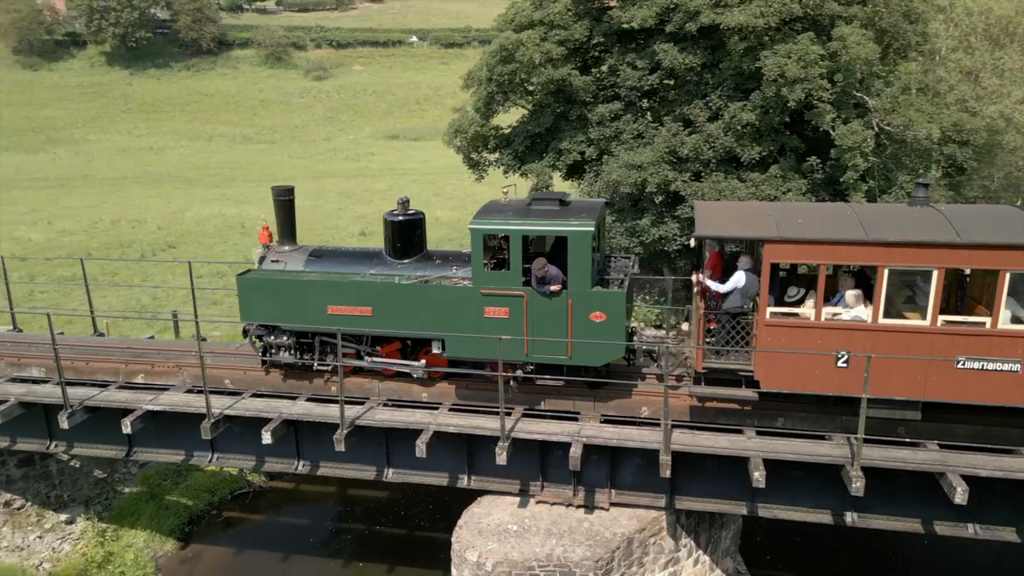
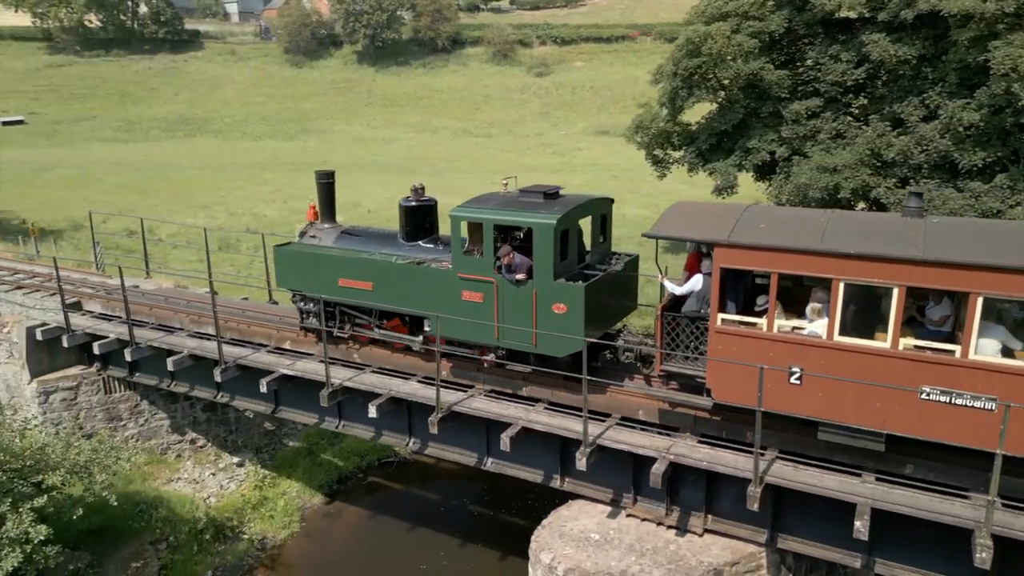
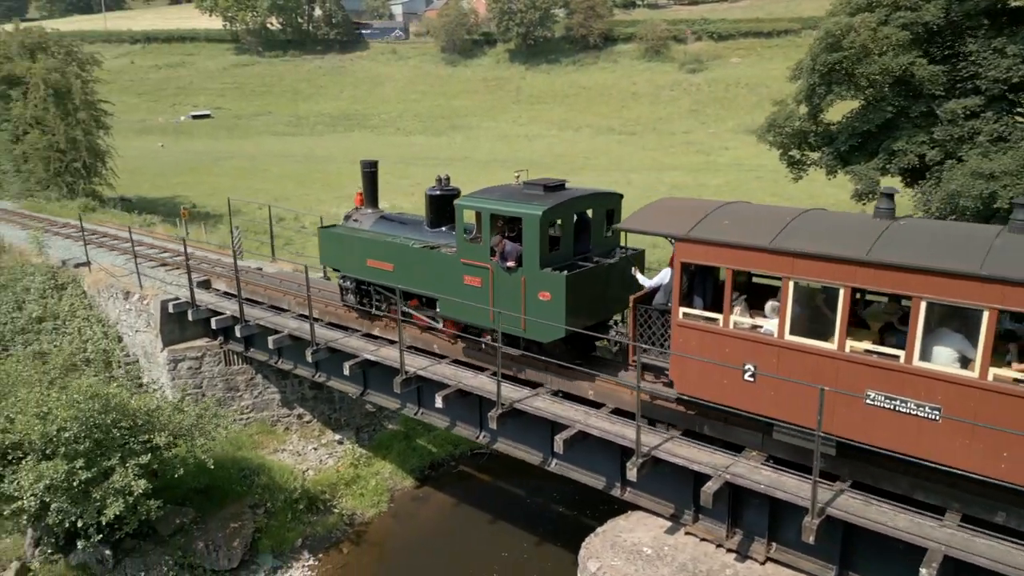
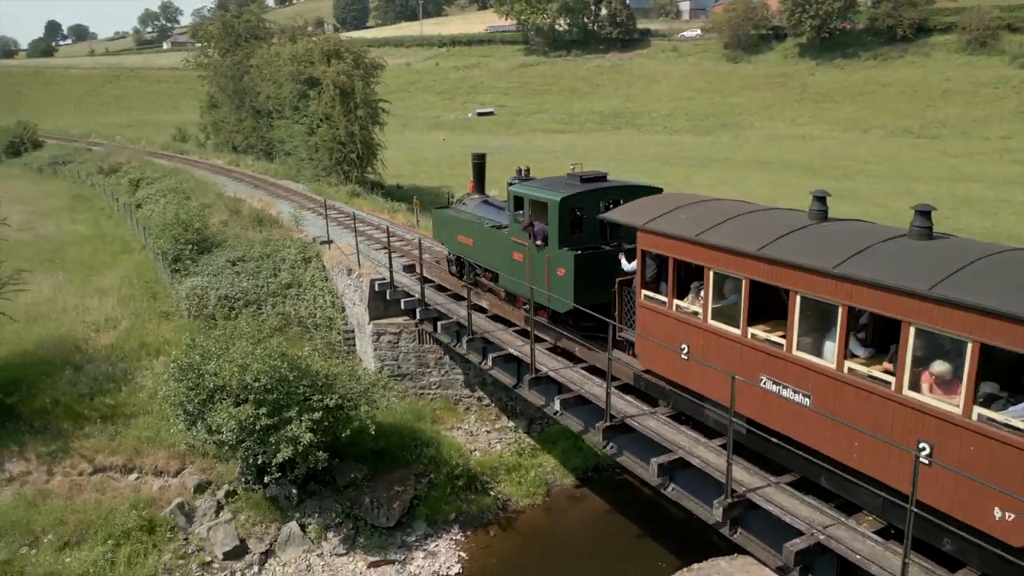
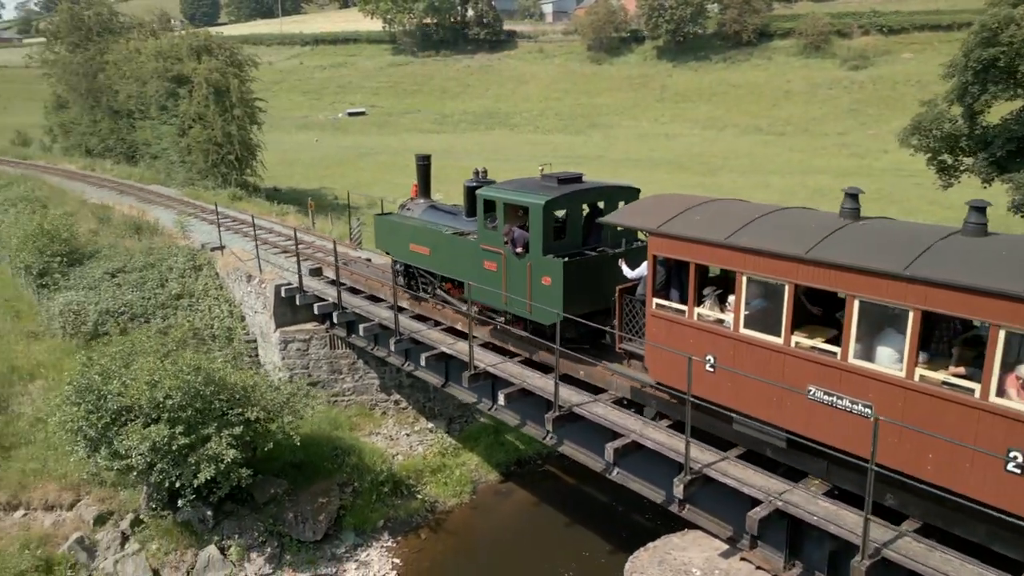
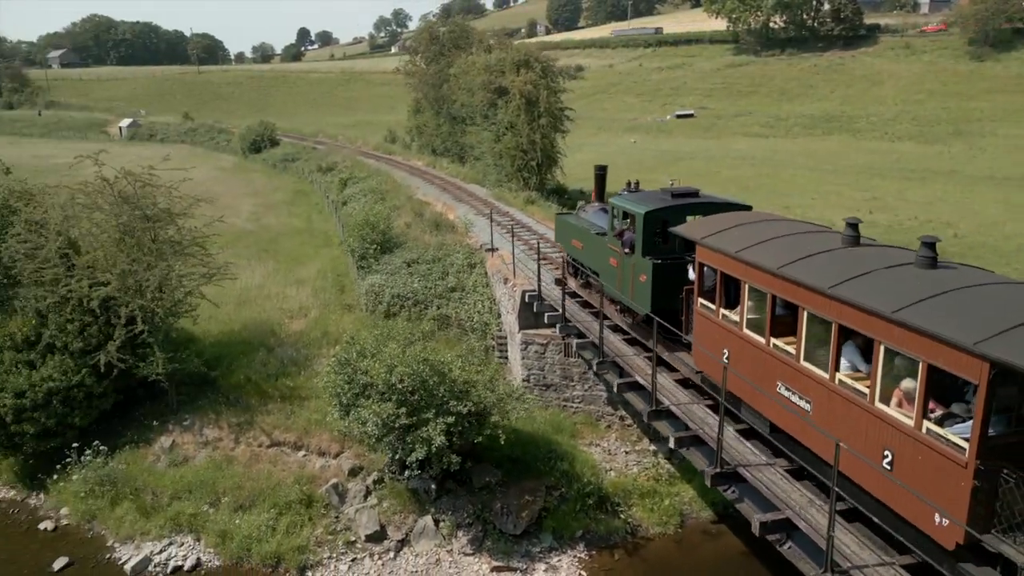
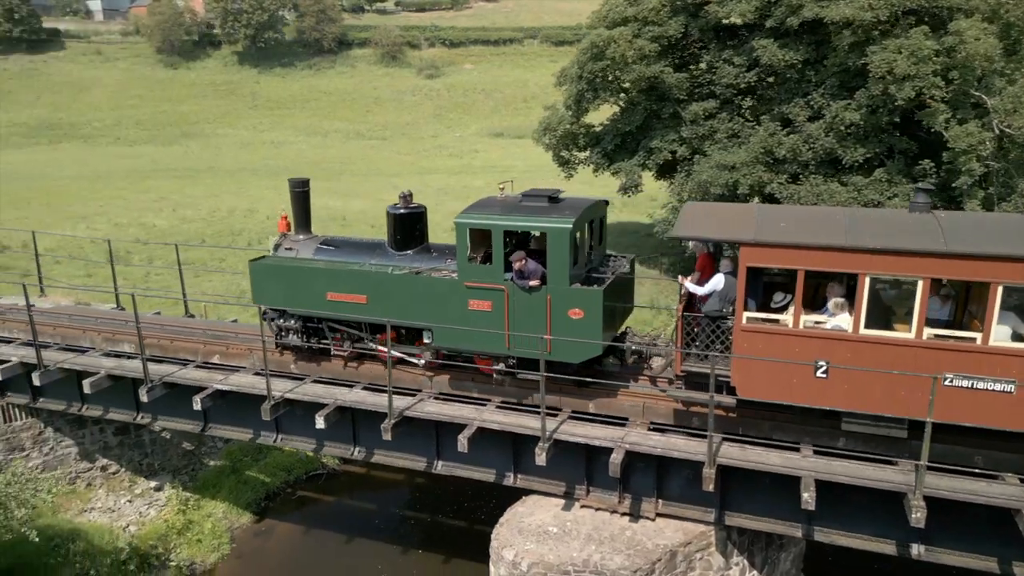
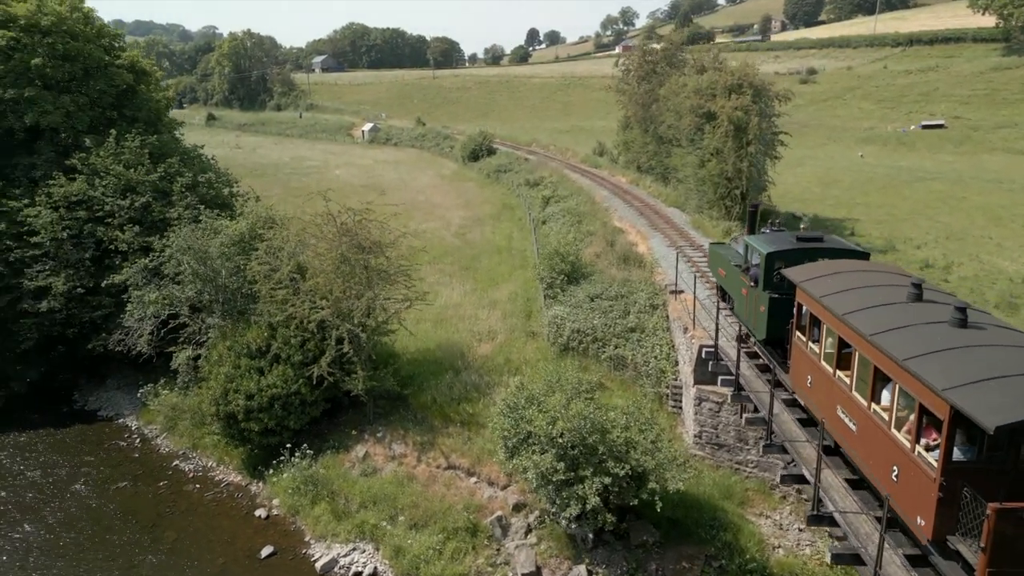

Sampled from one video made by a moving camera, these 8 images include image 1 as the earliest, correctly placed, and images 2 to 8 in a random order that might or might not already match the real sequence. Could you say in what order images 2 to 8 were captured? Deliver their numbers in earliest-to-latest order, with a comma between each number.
7, 2, 3, 5, 4, 6, 8
